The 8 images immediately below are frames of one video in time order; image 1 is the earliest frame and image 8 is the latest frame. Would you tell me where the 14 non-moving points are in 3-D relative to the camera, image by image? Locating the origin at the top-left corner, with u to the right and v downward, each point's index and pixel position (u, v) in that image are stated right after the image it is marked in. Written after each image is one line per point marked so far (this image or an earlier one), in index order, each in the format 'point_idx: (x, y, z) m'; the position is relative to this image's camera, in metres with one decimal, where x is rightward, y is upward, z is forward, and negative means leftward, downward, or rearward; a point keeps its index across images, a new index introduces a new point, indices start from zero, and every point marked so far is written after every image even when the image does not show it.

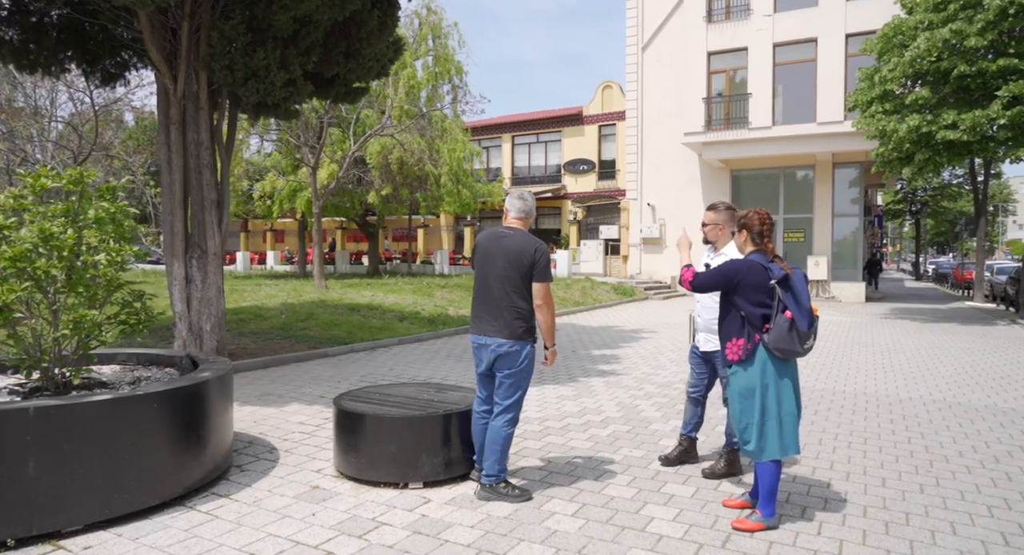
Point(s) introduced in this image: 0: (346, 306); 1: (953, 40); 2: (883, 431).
0: (-3.5, -0.6, +14.3) m
1: (+9.3, +5.0, +14.3) m
2: (+3.3, -1.4, +6.0) m
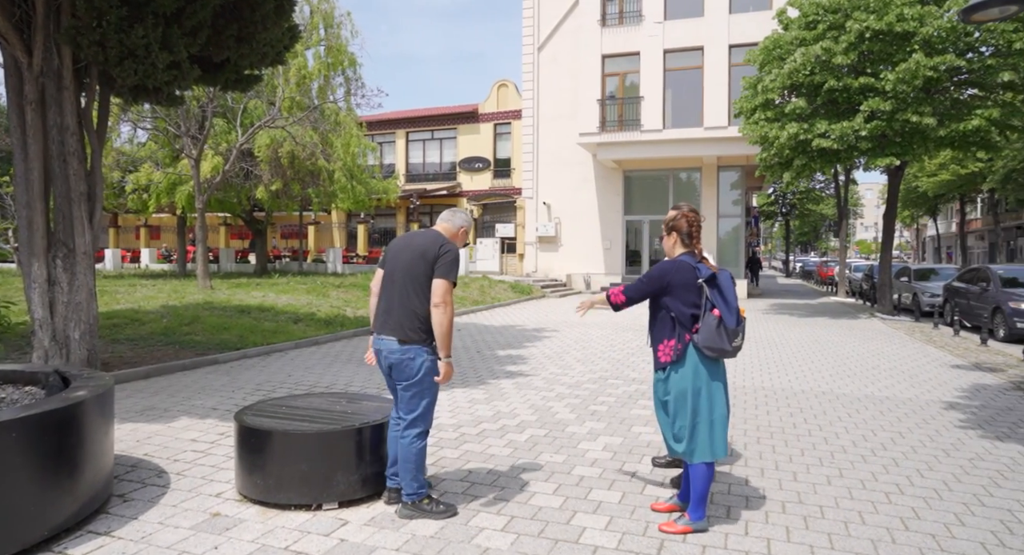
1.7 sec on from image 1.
0: (-5.5, -0.6, +13.4) m
1: (+7.1, +5.1, +15.4) m
2: (+2.5, -1.4, +6.3) m
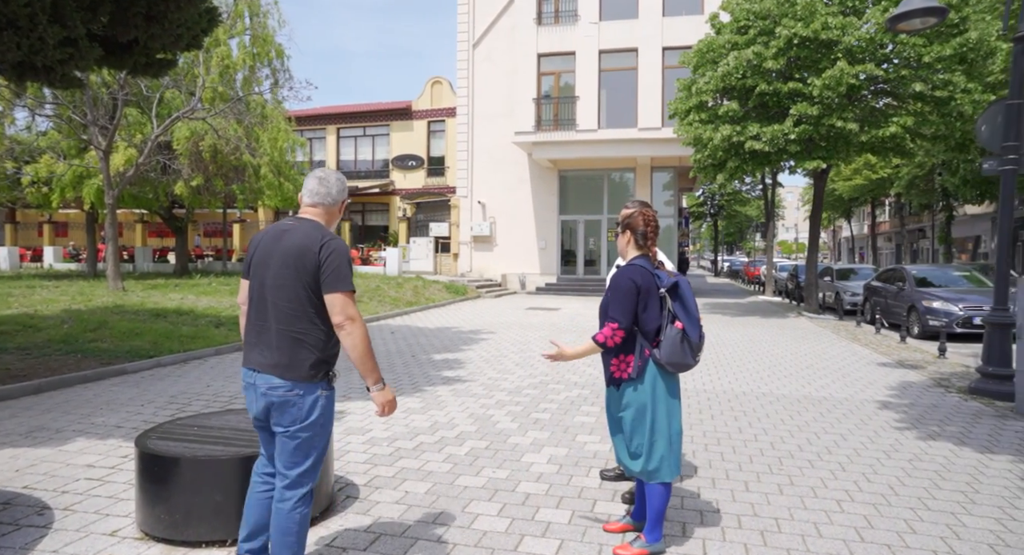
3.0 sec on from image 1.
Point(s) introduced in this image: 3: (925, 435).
0: (-6.7, -0.6, +12.5) m
1: (+5.7, +5.1, +15.7) m
2: (+2.0, -1.4, +6.2) m
3: (+3.6, -1.4, +5.9) m
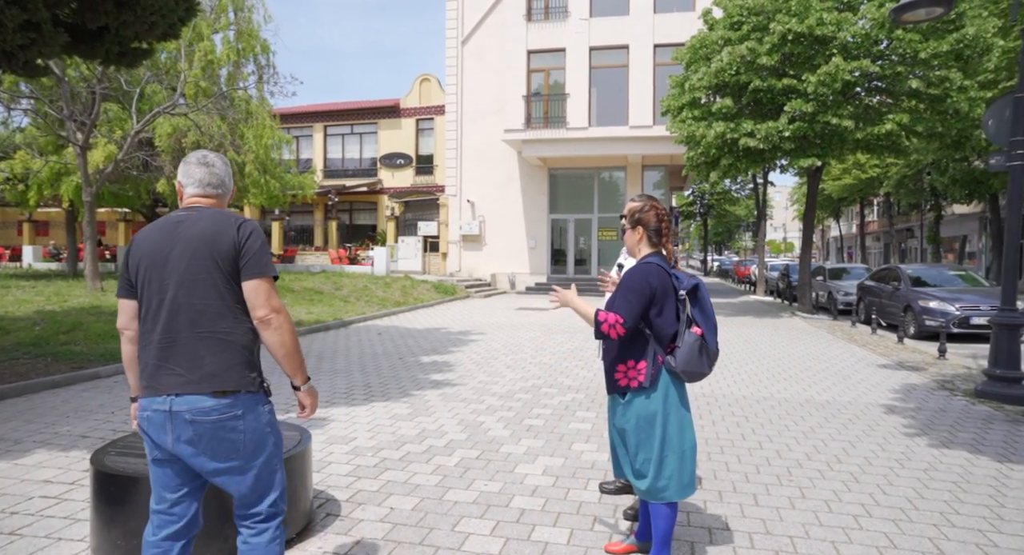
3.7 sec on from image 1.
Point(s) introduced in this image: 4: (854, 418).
0: (-6.9, -0.6, +12.0) m
1: (+5.4, +5.1, +15.4) m
2: (+1.9, -1.4, +5.9) m
3: (+3.6, -1.4, +5.7) m
4: (+3.4, -1.4, +6.6) m
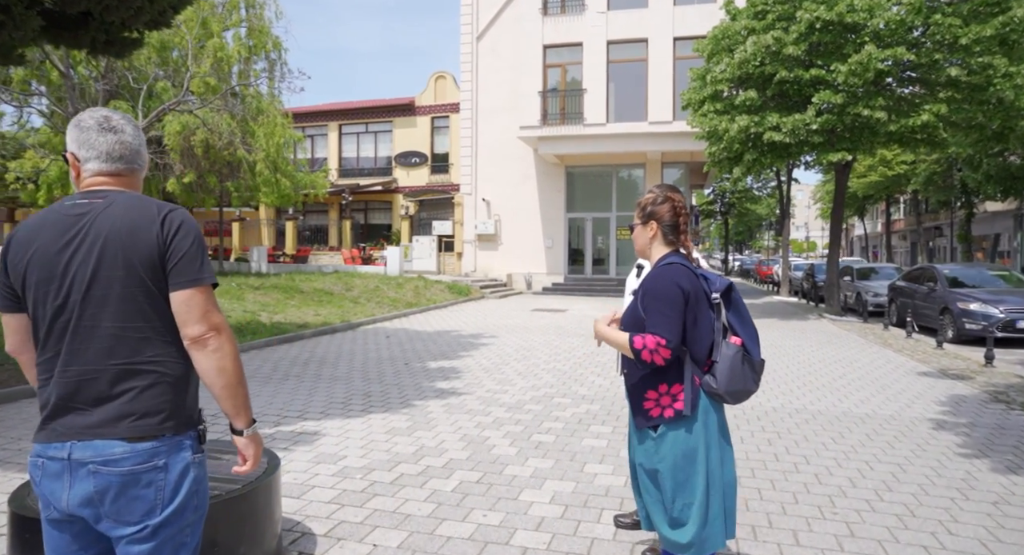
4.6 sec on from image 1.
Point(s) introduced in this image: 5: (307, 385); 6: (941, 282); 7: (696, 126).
0: (-6.7, -0.6, +11.6) m
1: (+5.7, +5.1, +14.7) m
2: (+2.0, -1.4, +5.2) m
3: (+3.6, -1.4, +5.0) m
4: (+3.4, -1.4, +5.9) m
5: (-2.4, -1.3, +7.9) m
6: (+8.8, -0.1, +13.8) m
7: (+4.4, +3.7, +16.3) m
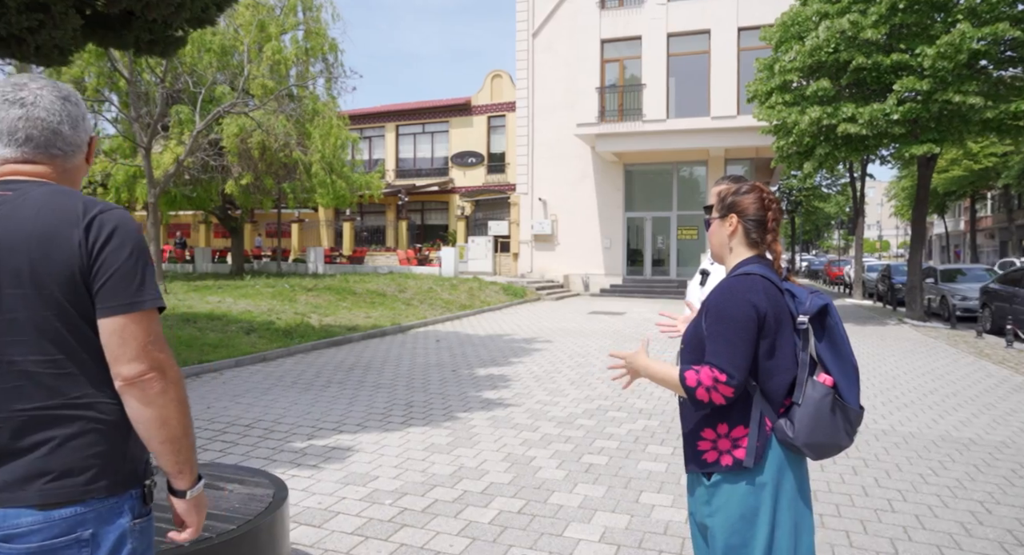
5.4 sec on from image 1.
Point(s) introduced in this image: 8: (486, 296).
0: (-5.8, -0.7, +11.7) m
1: (+6.9, +5.0, +13.6) m
2: (+2.3, -1.4, +4.6) m
3: (+3.9, -1.4, +4.1) m
4: (+3.8, -1.4, +5.1) m
5: (-1.9, -1.3, +7.6) m
6: (+9.9, -0.1, +12.5) m
7: (+5.7, +3.6, +15.4) m
8: (-0.8, -0.6, +19.8) m
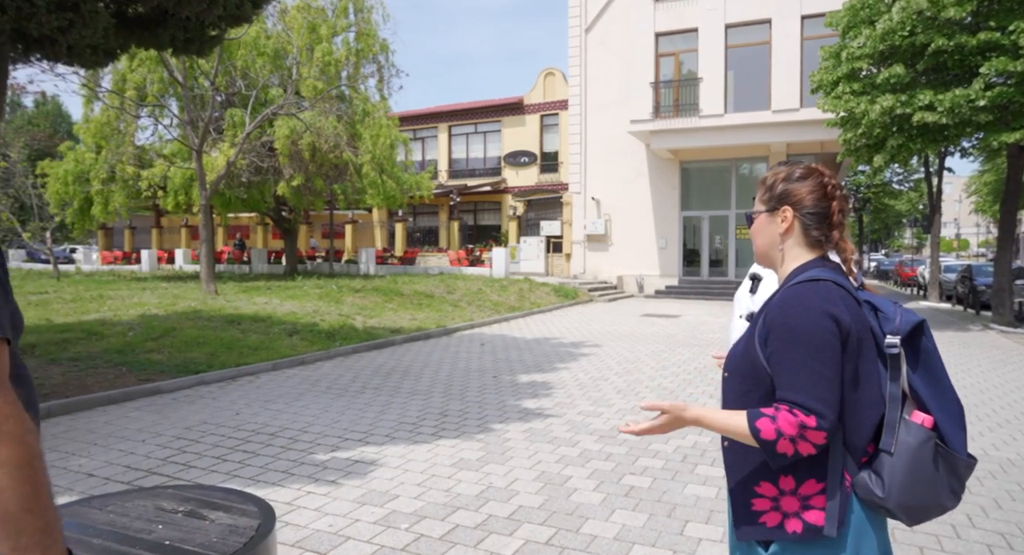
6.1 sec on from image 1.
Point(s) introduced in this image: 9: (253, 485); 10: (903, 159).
0: (-5.0, -0.7, +11.7) m
1: (+7.8, +5.0, +12.6) m
2: (+2.4, -1.5, +3.9) m
3: (+4.0, -1.5, +3.4) m
4: (+4.0, -1.5, +4.3) m
5: (-1.4, -1.3, +7.3) m
6: (+10.7, -0.2, +11.2) m
7: (+6.8, +3.6, +14.4) m
8: (+0.7, -0.6, +19.4) m
9: (-1.8, -1.4, +4.6) m
10: (+8.0, +2.4, +13.8) m
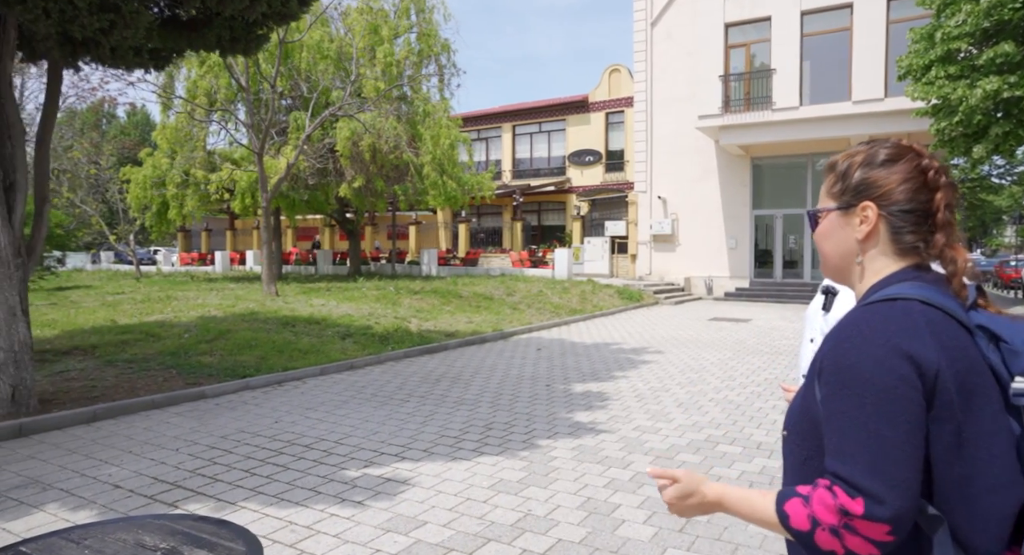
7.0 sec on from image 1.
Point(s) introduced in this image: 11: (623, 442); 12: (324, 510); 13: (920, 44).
0: (-4.0, -0.7, +11.7) m
1: (+8.8, +4.9, +11.3) m
2: (+2.6, -1.5, +3.2) m
3: (+4.1, -1.5, +2.5) m
4: (+4.2, -1.5, +3.5) m
5: (-0.9, -1.4, +7.0) m
6: (+11.5, -0.2, +9.7) m
7: (+8.0, +3.6, +13.3) m
8: (+2.4, -0.6, +18.8) m
9: (-1.5, -1.5, +4.3) m
10: (+9.2, +2.4, +12.5) m
11: (+1.0, -1.4, +5.9) m
12: (-1.2, -1.5, +4.2) m
13: (+8.3, +4.8, +13.7) m
